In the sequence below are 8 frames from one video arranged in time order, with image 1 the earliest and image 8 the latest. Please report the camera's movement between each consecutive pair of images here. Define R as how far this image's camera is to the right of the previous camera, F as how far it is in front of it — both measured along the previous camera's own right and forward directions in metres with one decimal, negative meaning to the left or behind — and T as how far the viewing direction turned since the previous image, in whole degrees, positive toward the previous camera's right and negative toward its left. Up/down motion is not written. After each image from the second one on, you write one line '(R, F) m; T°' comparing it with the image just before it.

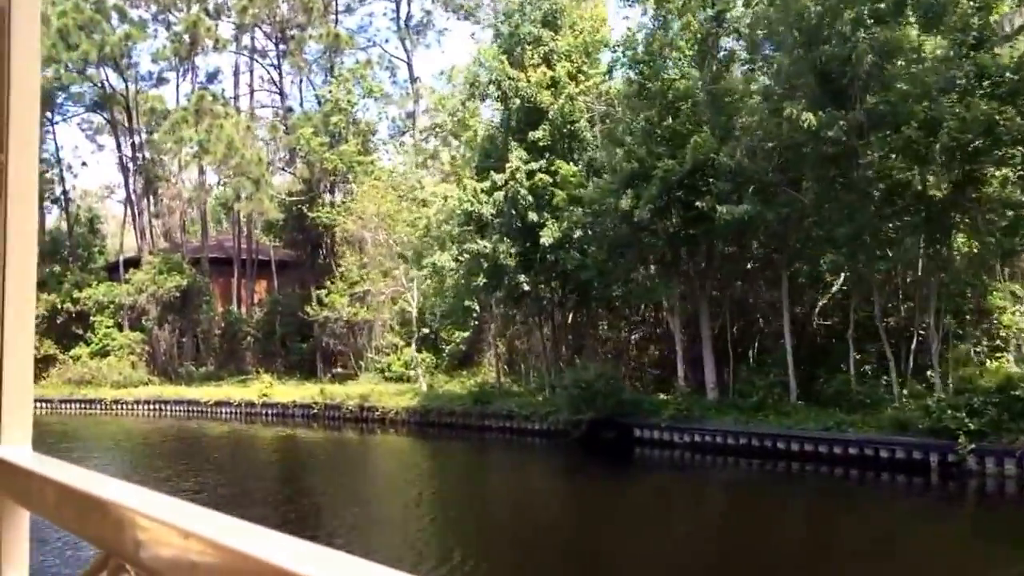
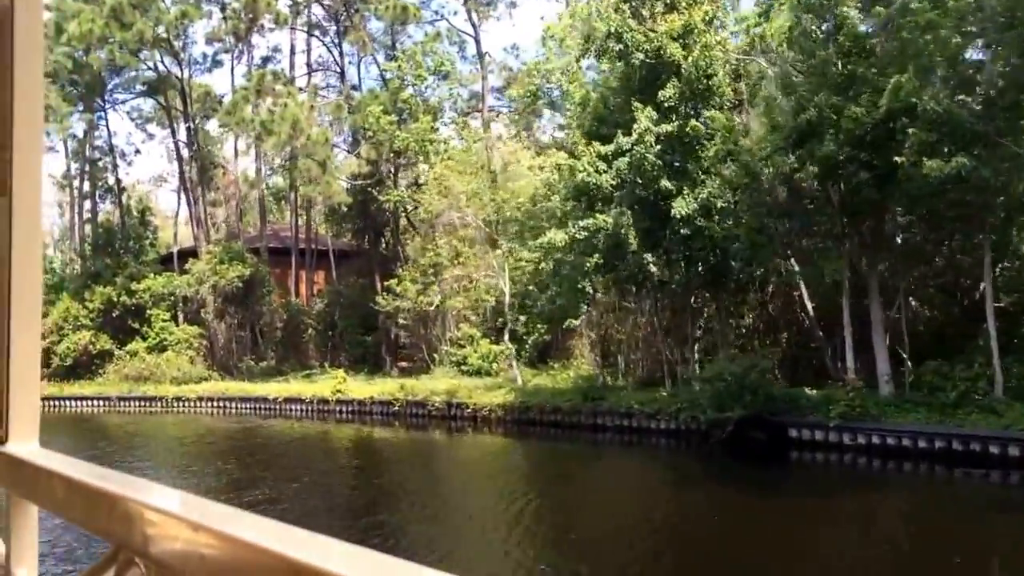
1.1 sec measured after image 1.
(-0.9, +1.4) m; -2°
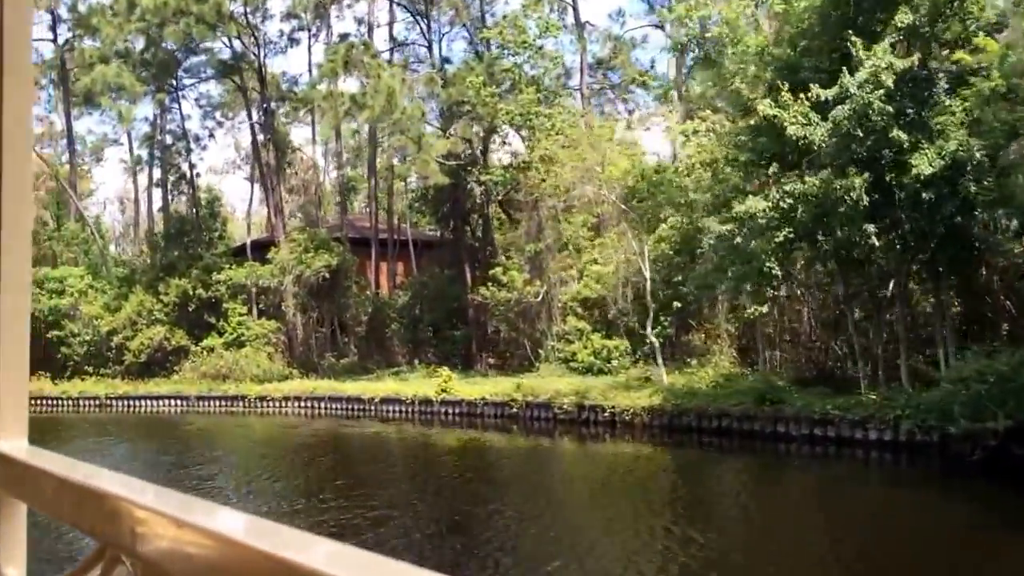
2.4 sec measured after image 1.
(-1.1, +1.8) m; -3°
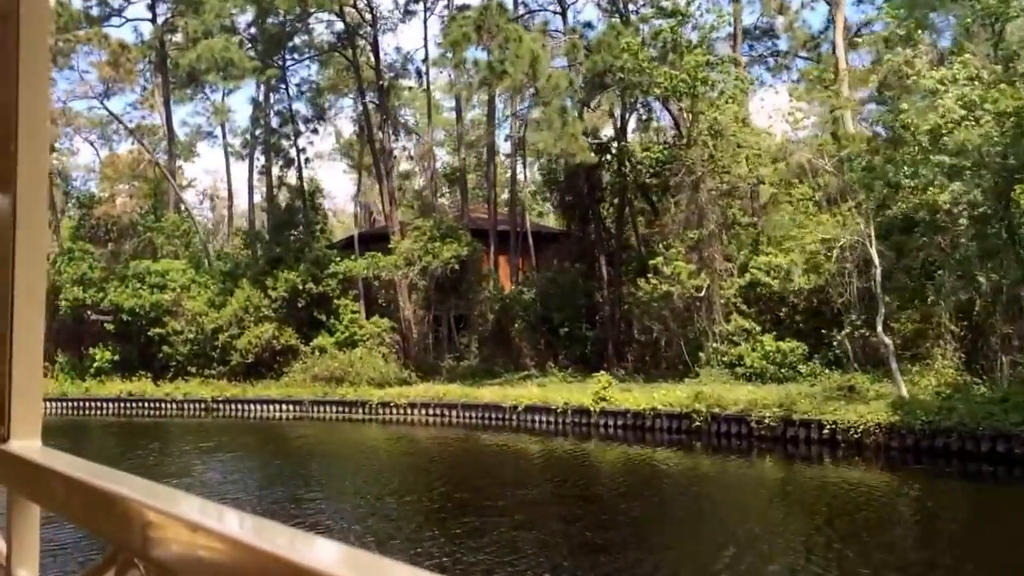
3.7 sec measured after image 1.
(-1.2, +2.0) m; -4°
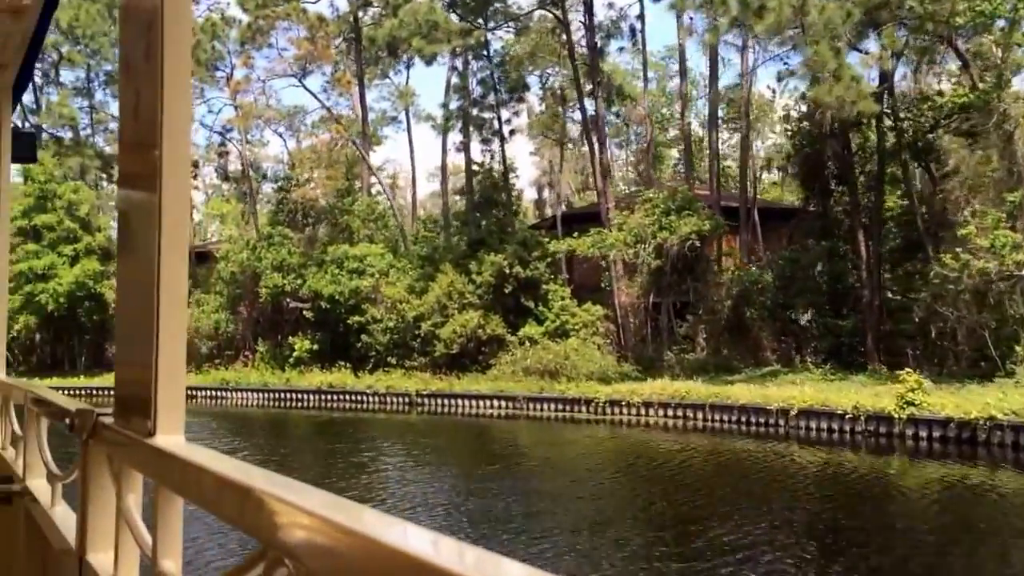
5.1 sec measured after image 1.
(-1.2, +2.2) m; -9°
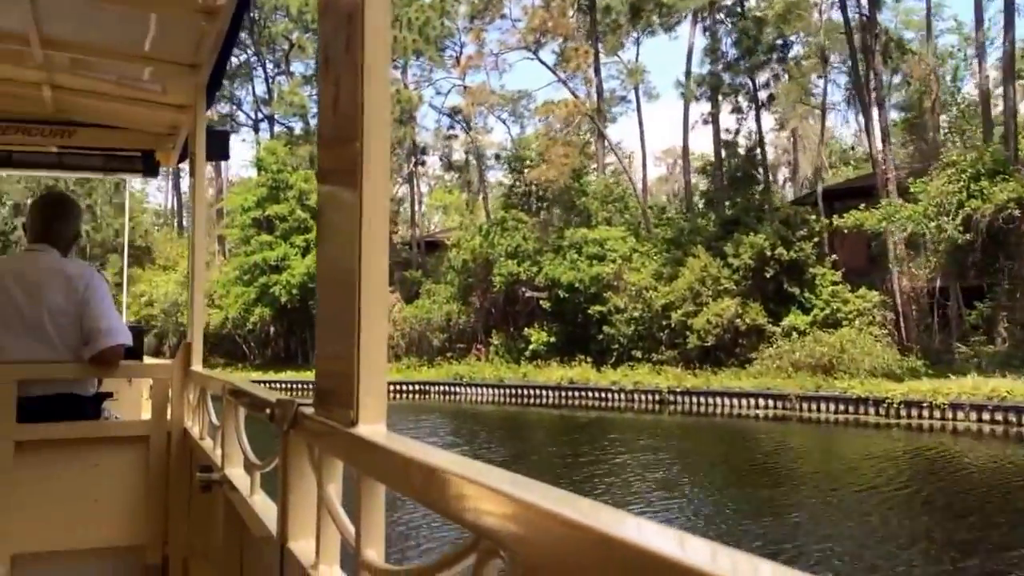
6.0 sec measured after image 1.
(-0.7, +1.5) m; -12°
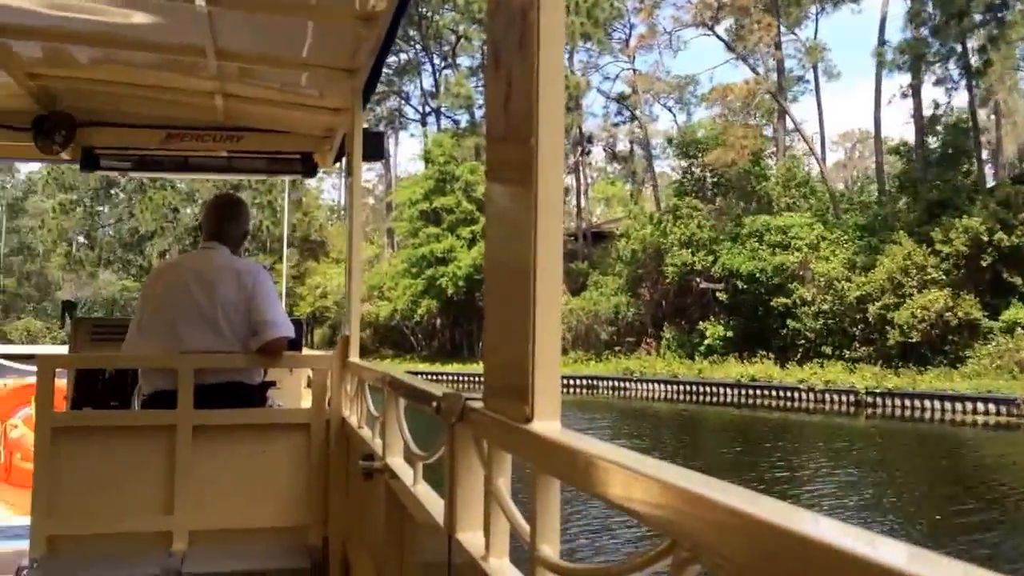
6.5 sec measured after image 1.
(-0.3, +1.0) m; -9°
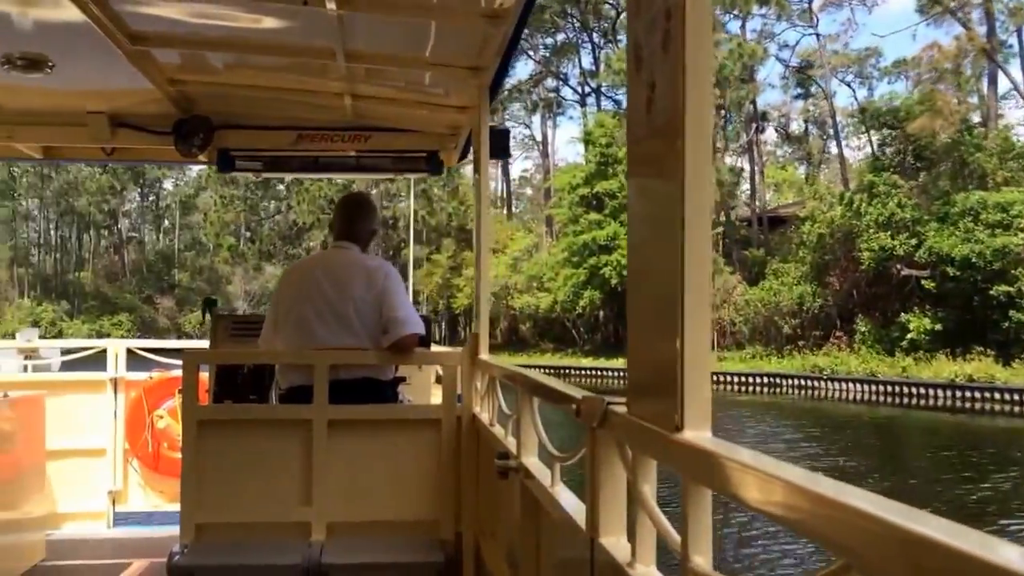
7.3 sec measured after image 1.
(-0.7, +1.4) m; -7°
